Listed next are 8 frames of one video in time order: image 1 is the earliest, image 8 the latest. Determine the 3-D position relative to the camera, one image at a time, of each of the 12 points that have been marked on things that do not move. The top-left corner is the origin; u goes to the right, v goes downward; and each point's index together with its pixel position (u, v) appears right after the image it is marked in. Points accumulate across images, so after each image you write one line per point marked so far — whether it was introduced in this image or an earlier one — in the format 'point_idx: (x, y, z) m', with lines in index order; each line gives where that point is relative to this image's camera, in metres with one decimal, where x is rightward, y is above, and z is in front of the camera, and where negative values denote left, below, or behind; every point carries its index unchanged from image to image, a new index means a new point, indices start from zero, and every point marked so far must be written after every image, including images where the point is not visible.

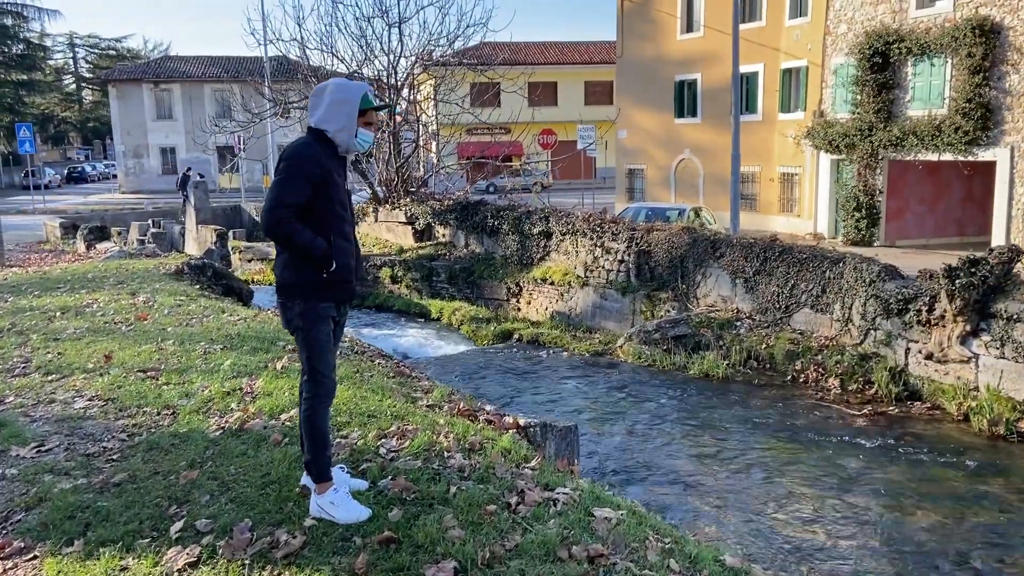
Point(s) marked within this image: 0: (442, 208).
0: (-1.7, +2.0, +19.3) m
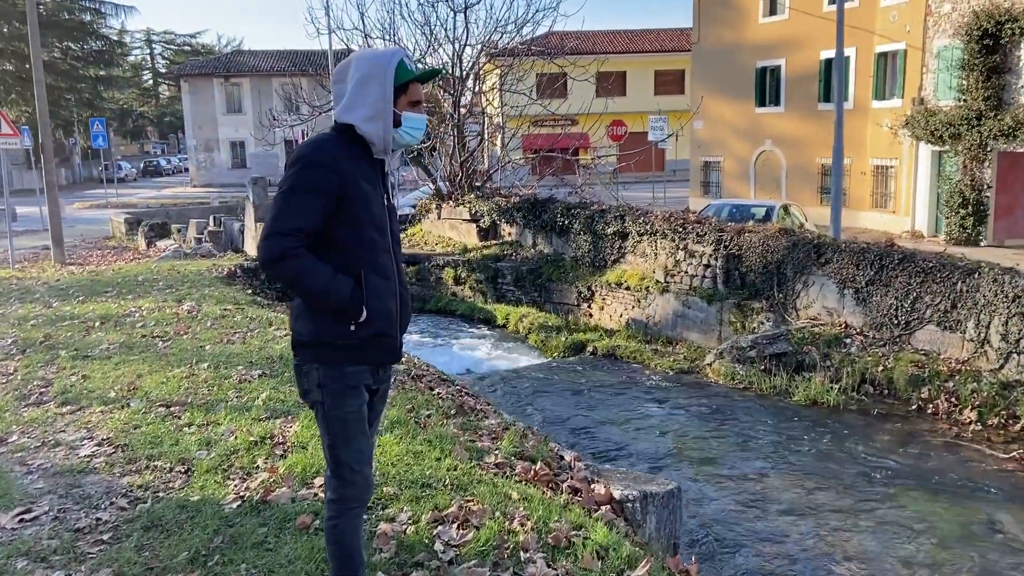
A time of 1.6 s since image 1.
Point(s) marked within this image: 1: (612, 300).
0: (-0.1, +1.9, +18.1) m
1: (+1.8, -0.2, +14.5) m
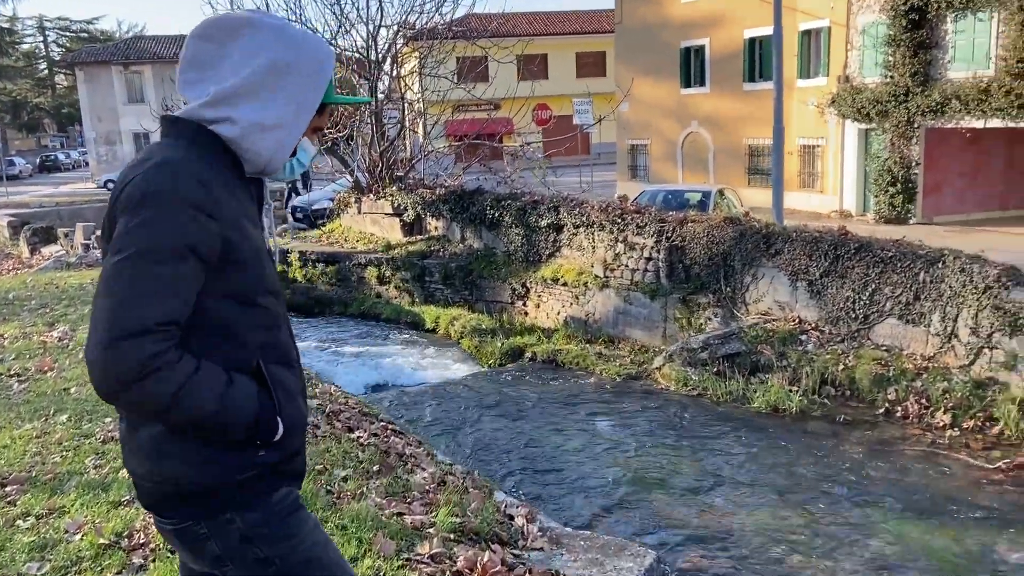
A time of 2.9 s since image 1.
0: (-1.7, +1.9, +16.9) m
1: (+0.6, -0.1, +13.6) m
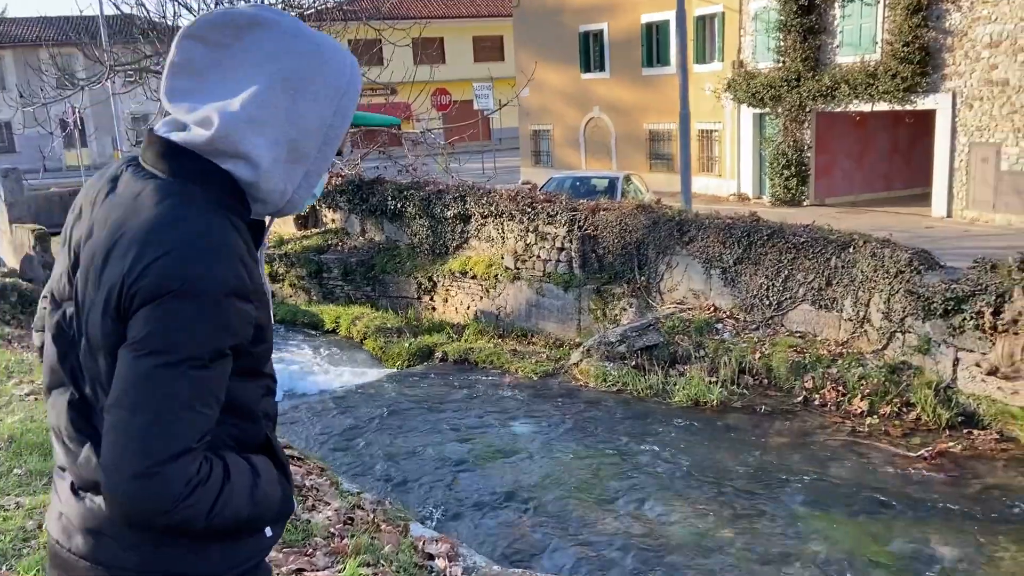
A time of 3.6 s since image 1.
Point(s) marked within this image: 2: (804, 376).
0: (-3.7, +2.0, +16.0) m
1: (-0.9, 0.0, +13.0) m
2: (+3.2, -1.0, +8.6) m
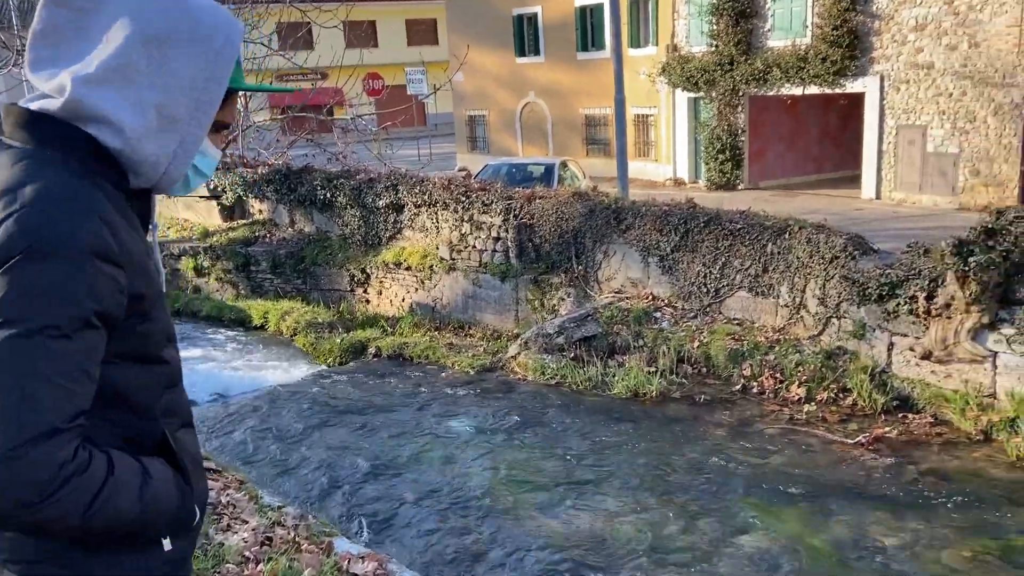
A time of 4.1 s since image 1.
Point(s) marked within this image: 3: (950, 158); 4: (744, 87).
0: (-4.9, +2.1, +15.4) m
1: (-1.9, +0.1, +12.6) m
2: (+2.5, -0.8, +8.5) m
3: (+8.7, +2.6, +15.8) m
4: (+5.7, +4.9, +19.4) m
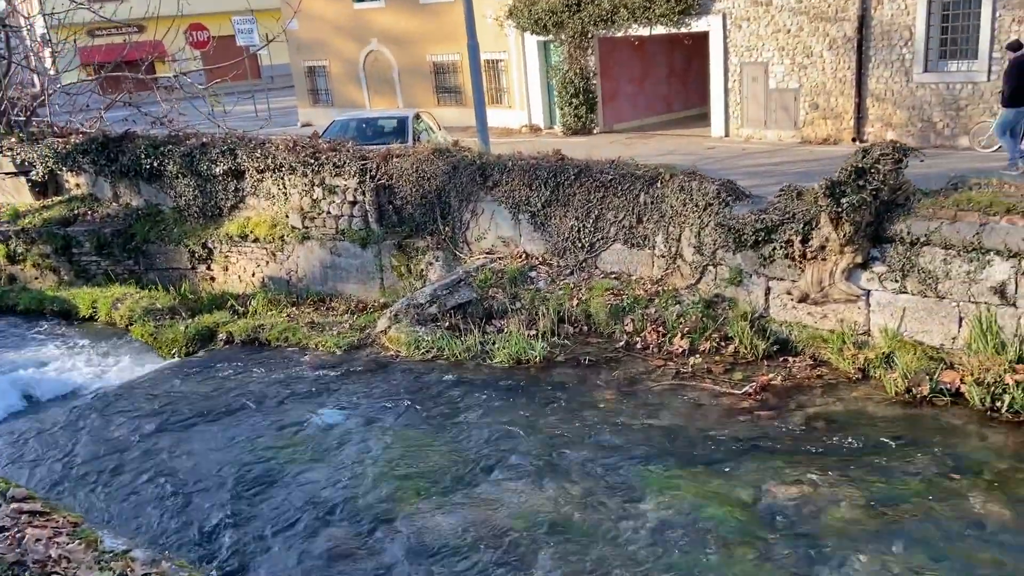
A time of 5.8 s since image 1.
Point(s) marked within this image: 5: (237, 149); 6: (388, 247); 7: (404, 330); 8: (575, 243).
0: (-7.6, +2.4, +13.5) m
1: (-4.0, +0.4, +11.5) m
2: (+1.2, -0.3, +8.2) m
3: (+5.7, +4.0, +16.3) m
4: (+2.0, +6.3, +19.2) m
5: (-4.0, +2.0, +11.5) m
6: (-1.6, +0.5, +10.1) m
7: (-1.2, -0.5, +8.8) m
8: (+0.7, +0.5, +9.0) m
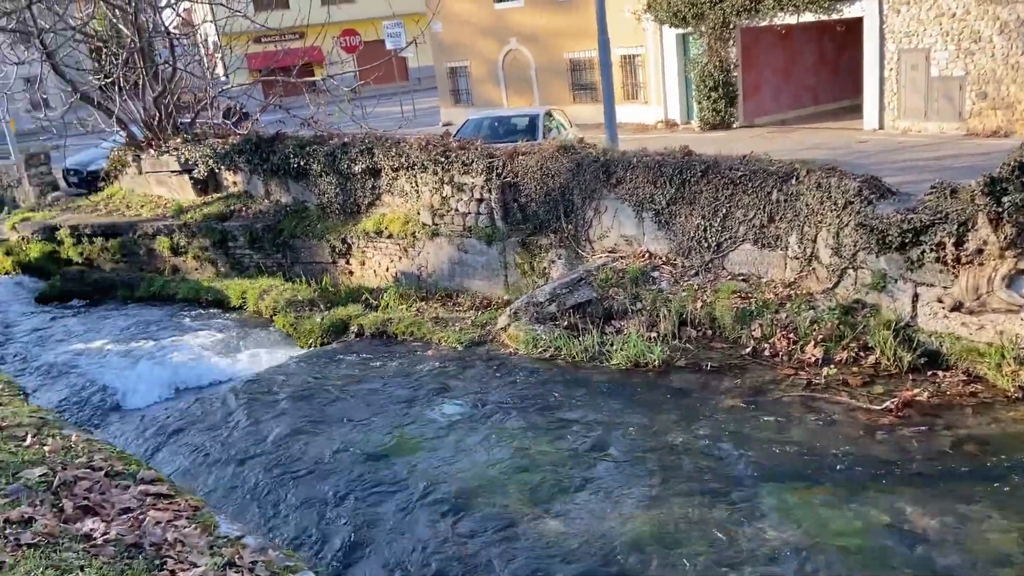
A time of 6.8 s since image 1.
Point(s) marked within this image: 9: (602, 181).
0: (-5.2, +2.6, +14.5) m
1: (-2.1, +0.5, +11.9) m
2: (+2.4, -0.4, +7.8) m
3: (+8.4, +3.9, +14.9) m
4: (+5.2, +6.3, +18.4) m
5: (-2.1, +2.1, +11.9) m
6: (0.0, +0.5, +10.1) m
7: (+0.1, -0.4, +8.7) m
8: (+2.1, +0.5, +8.6) m
9: (+1.1, +1.3, +9.4) m
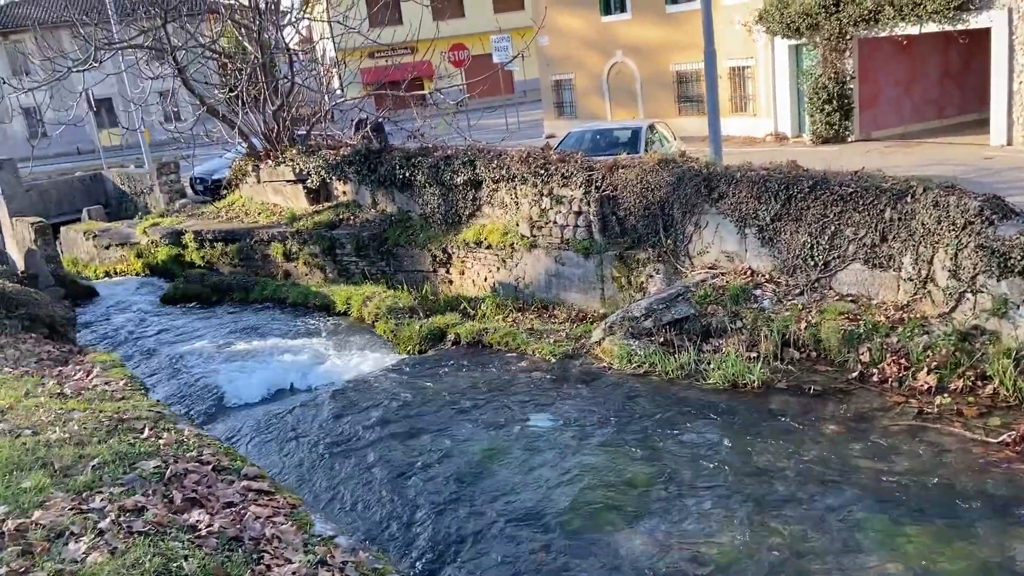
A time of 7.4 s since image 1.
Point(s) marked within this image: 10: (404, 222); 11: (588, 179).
0: (-3.4, +2.5, +15.1) m
1: (-0.6, +0.4, +12.1) m
2: (+3.3, -0.6, +7.5) m
3: (+10.2, +3.4, +13.8) m
4: (+7.6, +5.8, +17.7) m
5: (-0.6, +1.9, +12.1) m
6: (+1.2, +0.4, +10.1) m
7: (+1.1, -0.6, +8.7) m
8: (+3.1, +0.3, +8.3) m
9: (+2.2, +1.1, +9.2) m
10: (-1.9, +1.1, +13.6) m
11: (+1.0, +1.4, +10.4) m
